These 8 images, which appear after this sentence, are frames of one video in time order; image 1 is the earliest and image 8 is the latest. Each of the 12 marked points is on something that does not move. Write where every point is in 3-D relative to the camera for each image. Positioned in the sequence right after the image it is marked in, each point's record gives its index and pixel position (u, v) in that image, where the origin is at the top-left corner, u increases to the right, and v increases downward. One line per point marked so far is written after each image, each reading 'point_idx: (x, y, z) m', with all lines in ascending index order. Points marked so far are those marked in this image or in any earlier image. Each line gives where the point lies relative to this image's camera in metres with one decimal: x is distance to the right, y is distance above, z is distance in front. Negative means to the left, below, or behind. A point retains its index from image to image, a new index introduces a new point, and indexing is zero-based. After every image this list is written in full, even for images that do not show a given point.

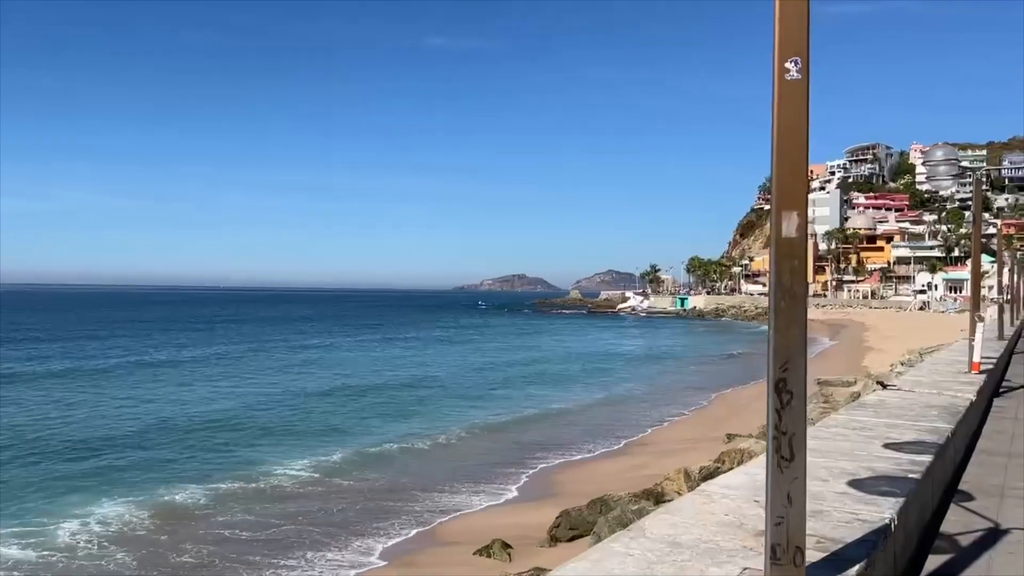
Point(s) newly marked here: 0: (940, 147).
0: (+4.3, +1.4, +7.7) m
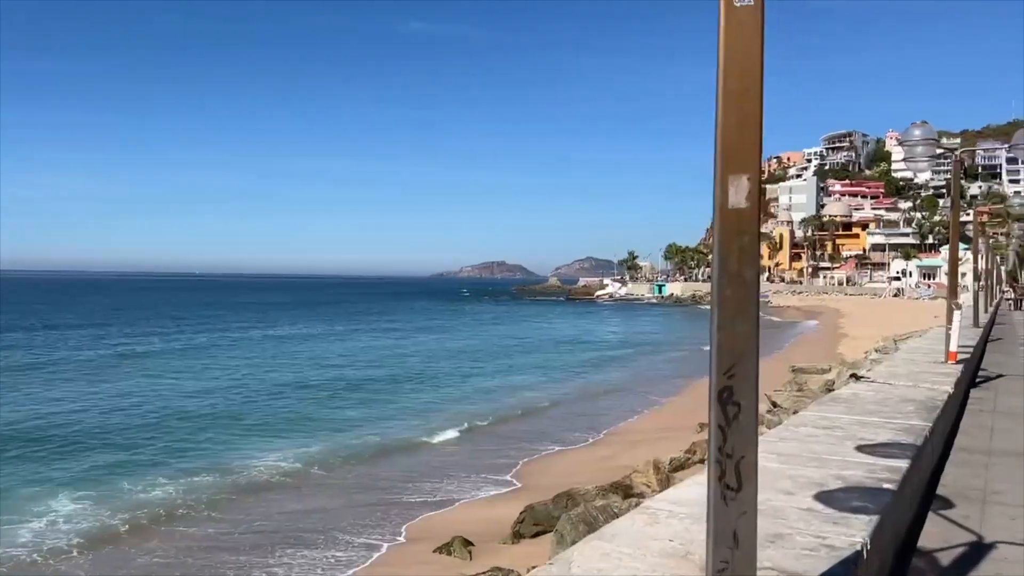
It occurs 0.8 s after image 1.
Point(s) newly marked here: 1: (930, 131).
0: (+3.9, +1.6, +7.3) m
1: (+4.0, +1.5, +7.2) m
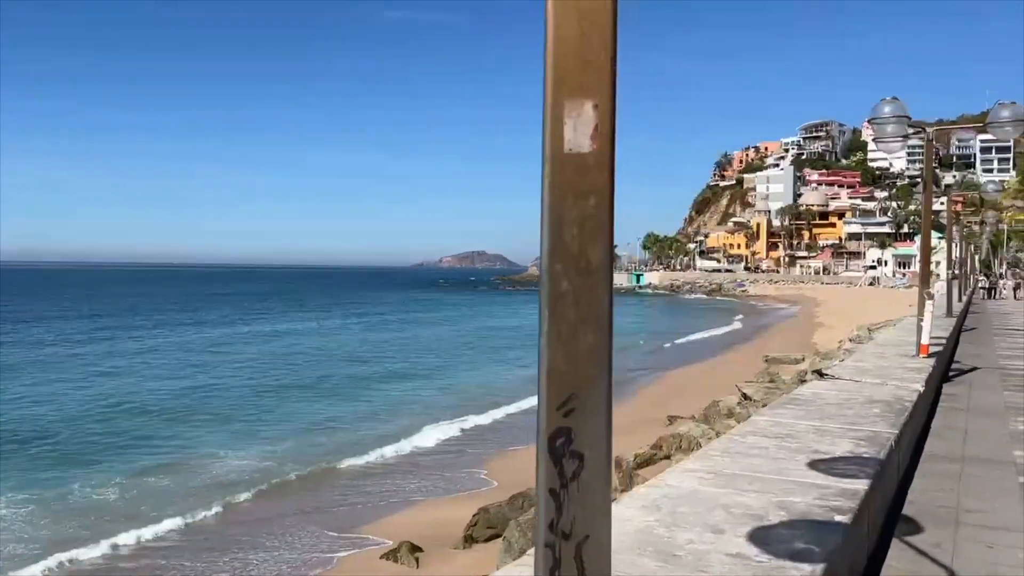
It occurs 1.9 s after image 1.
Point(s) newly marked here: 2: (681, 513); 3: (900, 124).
0: (+3.3, +1.7, +6.8) m
1: (+3.4, +1.6, +6.7) m
2: (+0.6, -0.7, +2.5) m
3: (+3.5, +1.5, +6.8) m
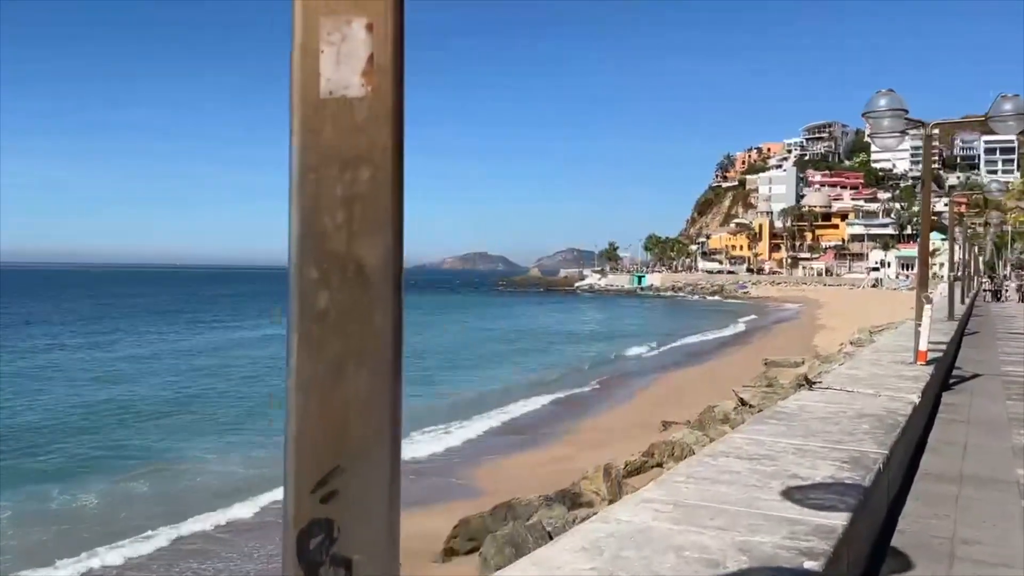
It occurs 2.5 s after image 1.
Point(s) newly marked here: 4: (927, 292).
0: (+3.1, +1.7, +6.4) m
1: (+3.2, +1.6, +6.4) m
2: (+0.3, -0.7, +2.1) m
3: (+3.2, +1.4, +6.4) m
4: (+3.9, 0.0, +7.0) m
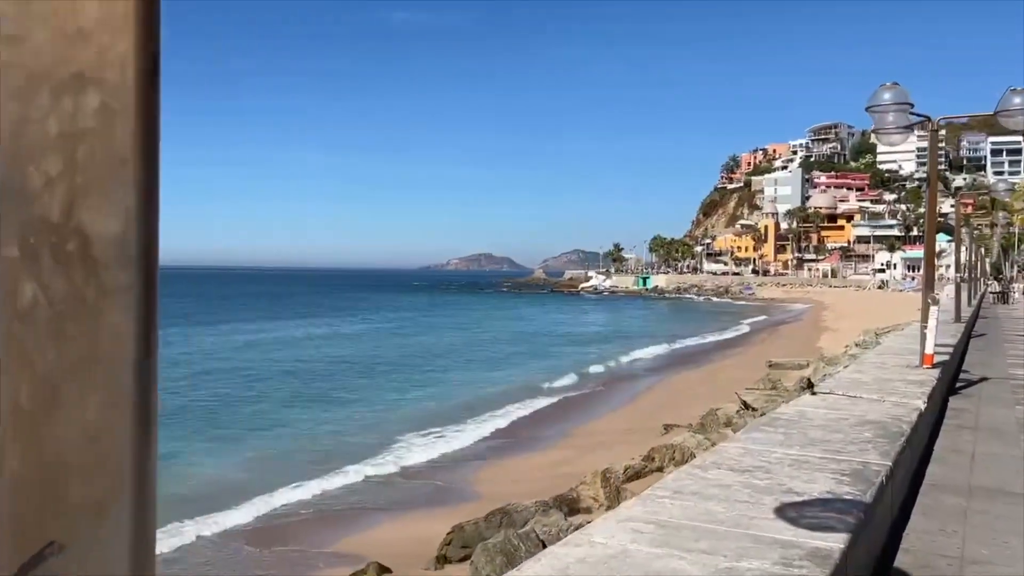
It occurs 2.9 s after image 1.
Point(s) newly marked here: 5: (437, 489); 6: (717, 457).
0: (+3.1, +1.6, +6.2) m
1: (+3.1, +1.6, +6.1) m
2: (+0.2, -0.7, +1.9) m
3: (+3.2, +1.4, +6.2) m
4: (+3.8, -0.1, +6.8) m
5: (-1.3, -3.2, +12.2) m
6: (+0.9, -0.7, +3.2) m
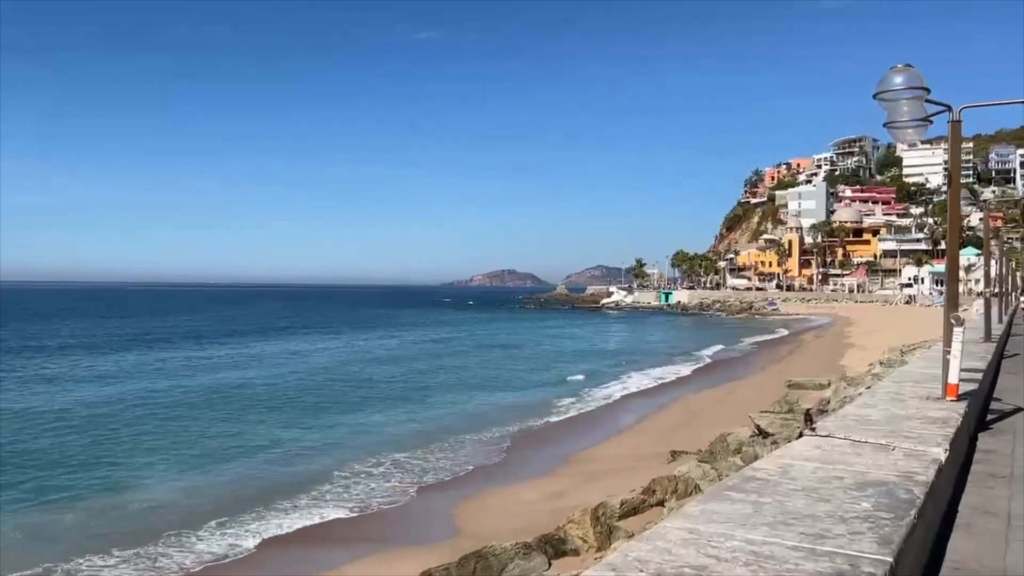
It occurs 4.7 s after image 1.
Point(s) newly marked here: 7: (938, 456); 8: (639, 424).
0: (+2.7, +1.5, +5.3) m
1: (+2.8, +1.4, +5.2) m
2: (-0.3, -0.8, +1.0) m
3: (+2.8, +1.3, +5.3) m
4: (+3.4, -0.2, +5.8) m
5: (-1.4, -3.5, +11.3) m
6: (+0.4, -0.8, +2.4) m
7: (+2.1, -0.8, +3.7) m
8: (+3.2, -3.5, +19.2) m
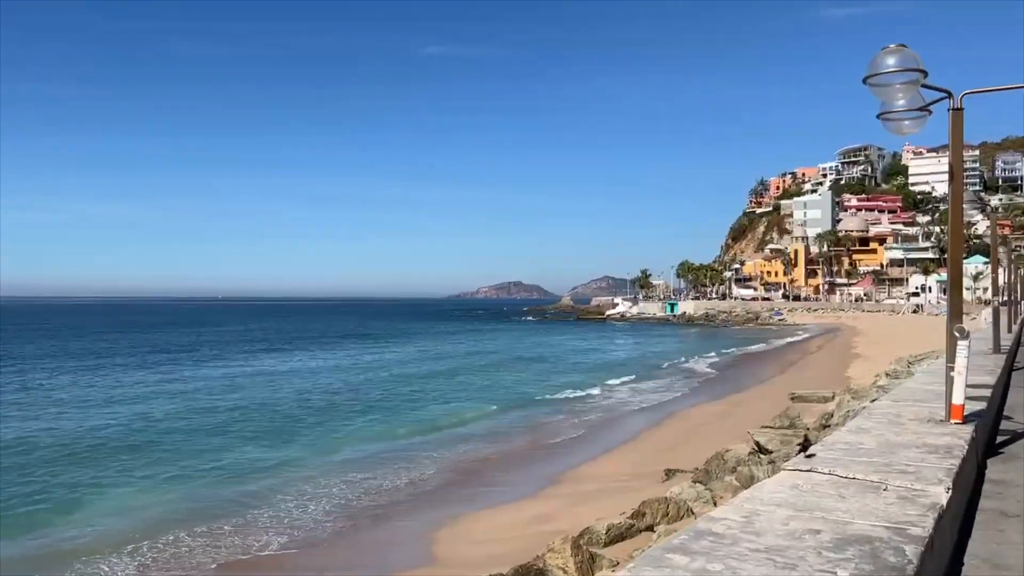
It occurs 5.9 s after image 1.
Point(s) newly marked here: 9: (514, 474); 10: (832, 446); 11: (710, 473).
0: (+2.3, +1.5, +4.7) m
1: (+2.4, +1.4, +4.7) m
2: (-0.6, -0.8, +0.4) m
3: (+2.5, +1.3, +4.7) m
4: (+3.1, -0.3, +5.2) m
5: (-1.7, -3.7, +10.7) m
6: (+0.1, -0.8, +1.8) m
7: (+1.7, -0.8, +3.1) m
8: (+3.0, -3.7, +18.5) m
9: (+0.2, -3.7, +15.0) m
10: (+1.7, -0.9, +4.1) m
11: (+3.3, -3.1, +12.6) m
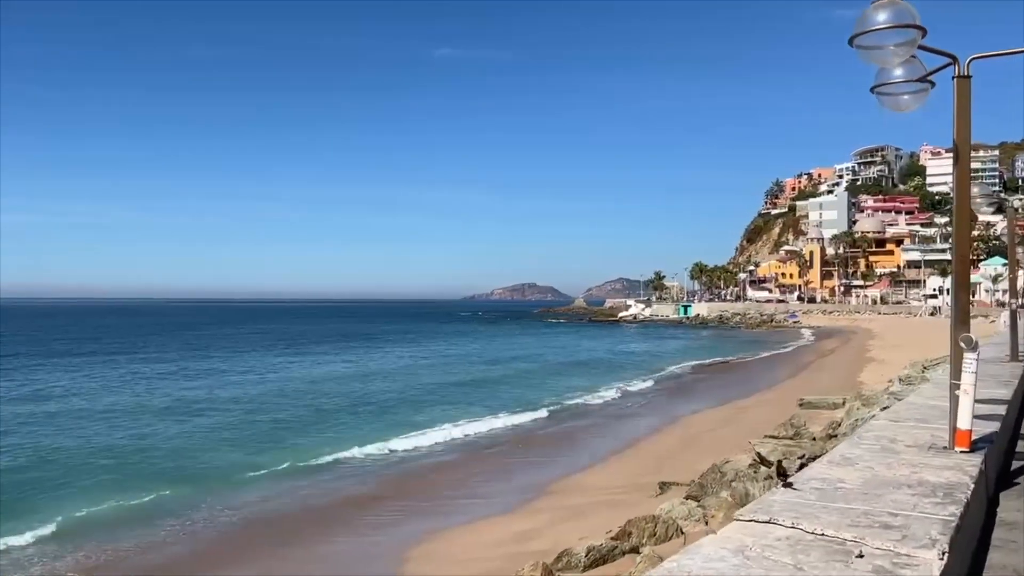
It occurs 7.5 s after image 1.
0: (+1.9, +1.4, +3.9) m
1: (+2.0, +1.4, +3.9) m
2: (-1.1, -0.8, -0.3) m
3: (+2.0, +1.2, +3.9) m
4: (+2.7, -0.3, +4.5) m
5: (-2.0, -3.7, +10.0) m
6: (-0.4, -0.8, +1.0) m
7: (+1.3, -0.8, +2.3) m
8: (+2.9, -3.8, +17.7) m
9: (-0.1, -3.7, +14.2) m
10: (+1.3, -0.9, +3.4) m
11: (+3.0, -3.1, +11.8) m
